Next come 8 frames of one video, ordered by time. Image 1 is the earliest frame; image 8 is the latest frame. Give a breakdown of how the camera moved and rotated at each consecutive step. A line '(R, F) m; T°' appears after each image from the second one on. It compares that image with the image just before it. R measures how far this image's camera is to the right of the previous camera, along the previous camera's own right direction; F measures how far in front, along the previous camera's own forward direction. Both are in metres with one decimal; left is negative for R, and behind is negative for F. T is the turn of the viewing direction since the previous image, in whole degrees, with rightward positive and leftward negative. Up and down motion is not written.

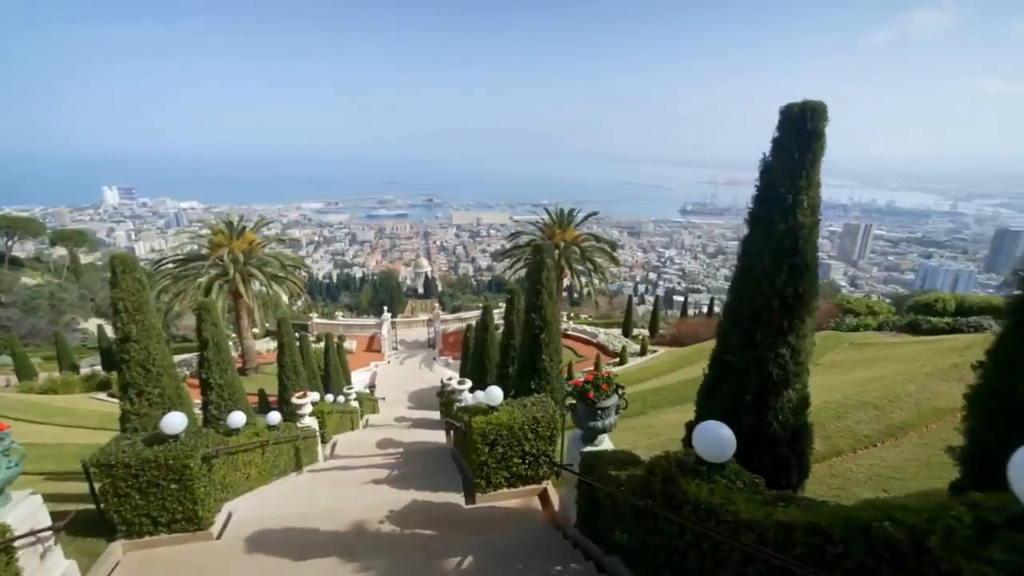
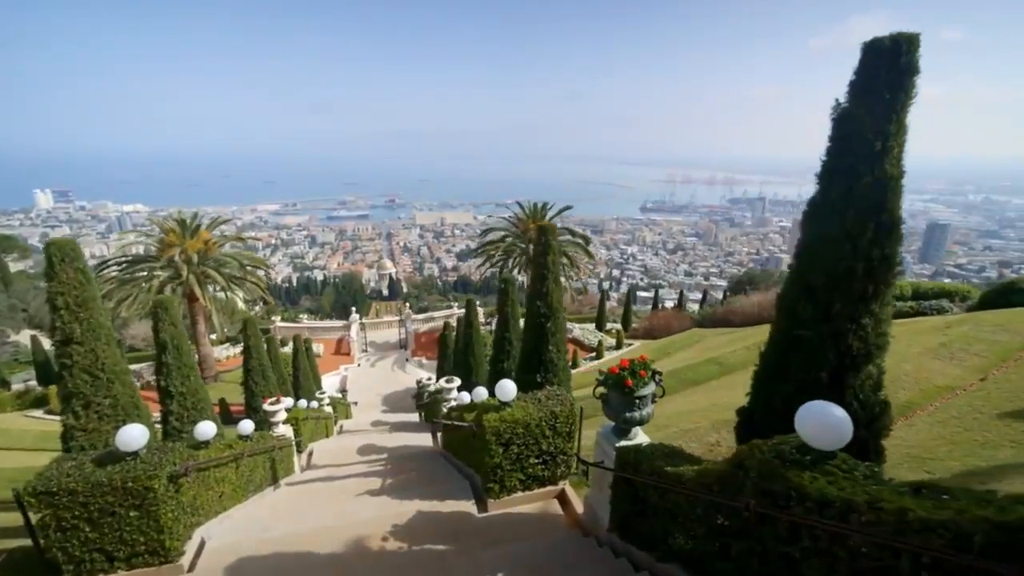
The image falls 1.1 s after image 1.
(-0.5, +0.6) m; +4°
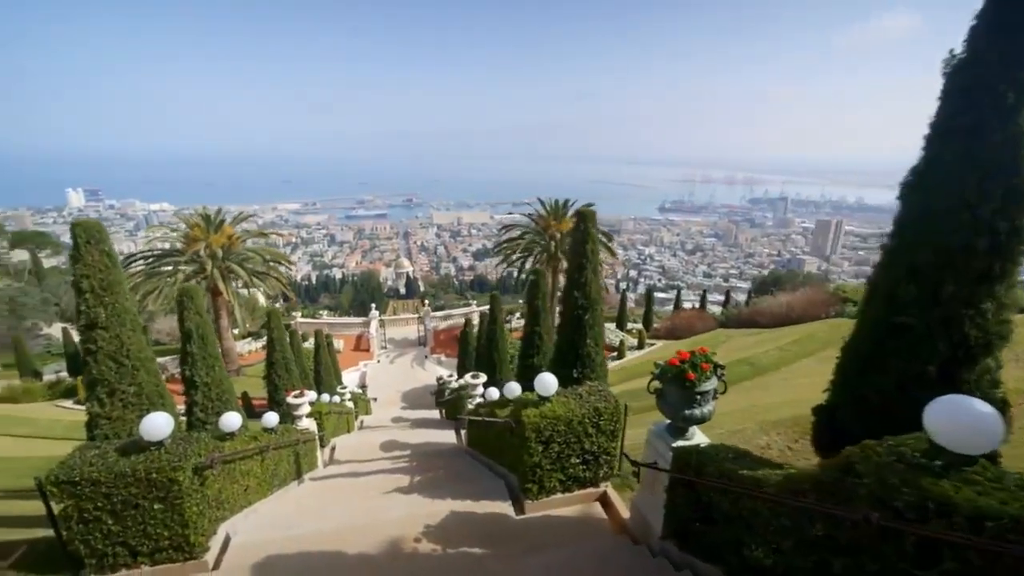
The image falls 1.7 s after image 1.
(-0.3, +0.3) m; -2°
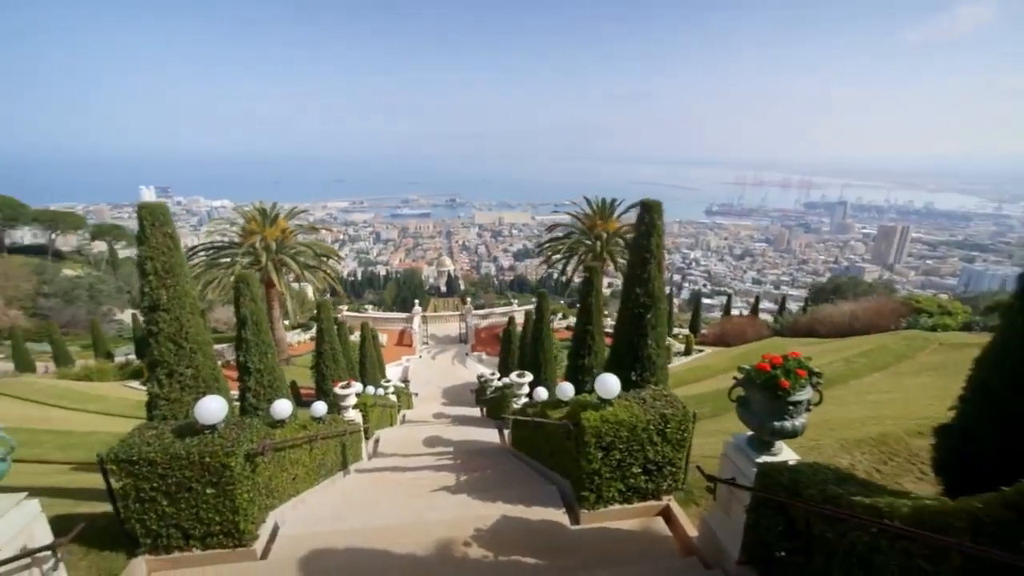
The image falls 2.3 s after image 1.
(-0.2, +0.3) m; -5°
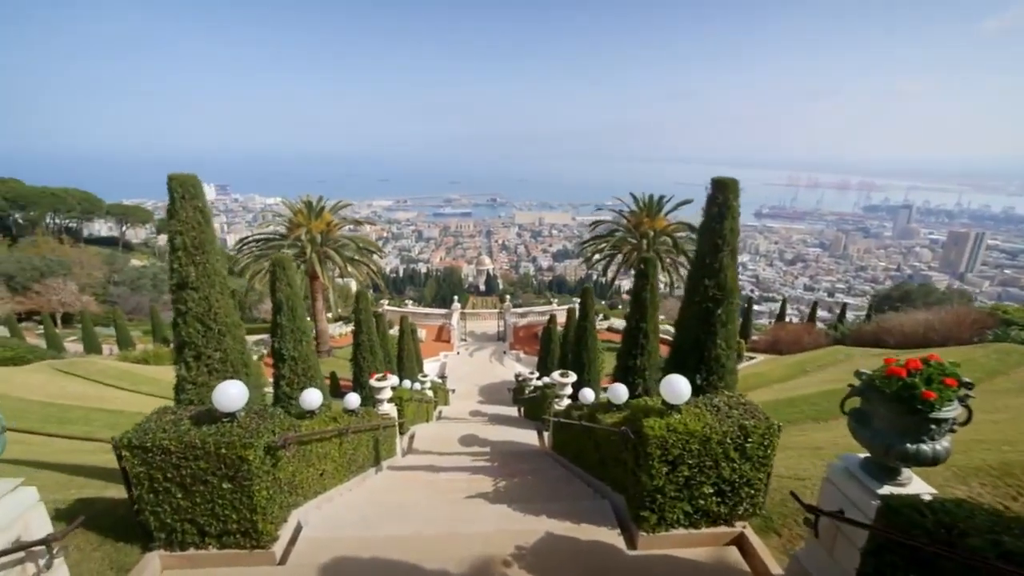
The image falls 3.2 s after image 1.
(-0.1, +0.6) m; -5°
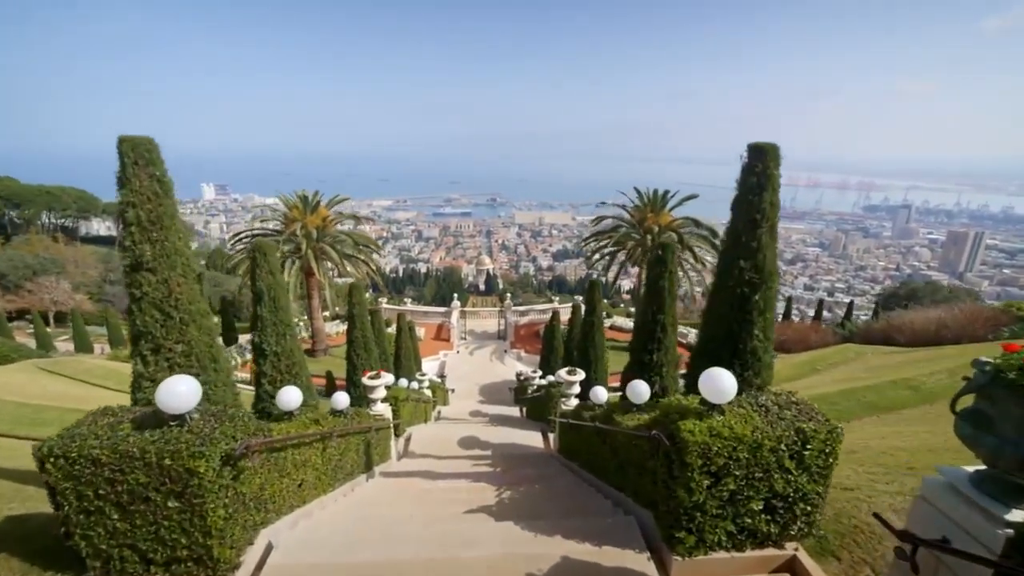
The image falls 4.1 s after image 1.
(-0.1, +0.6) m; 0°
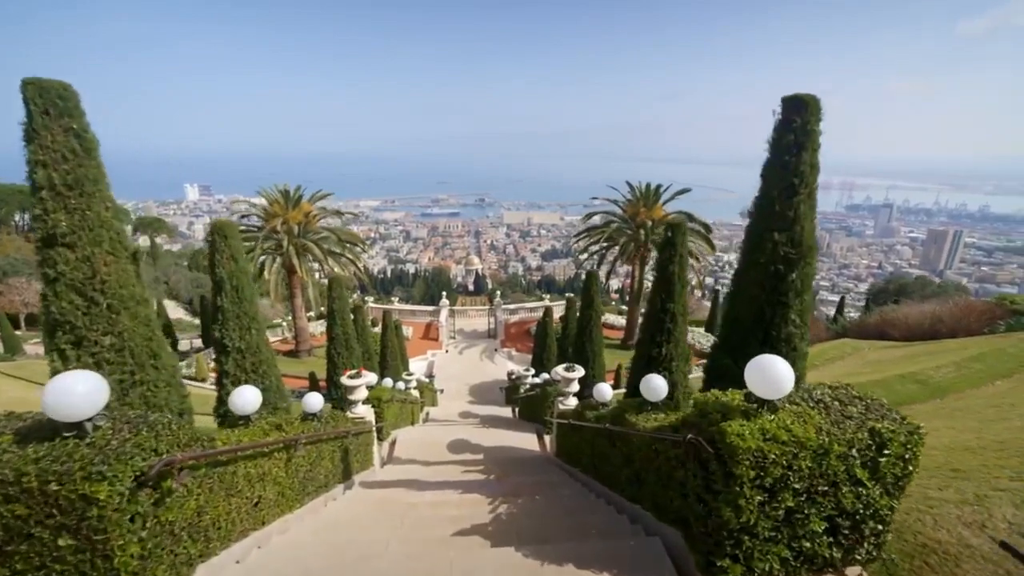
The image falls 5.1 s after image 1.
(-0.1, +0.7) m; +1°
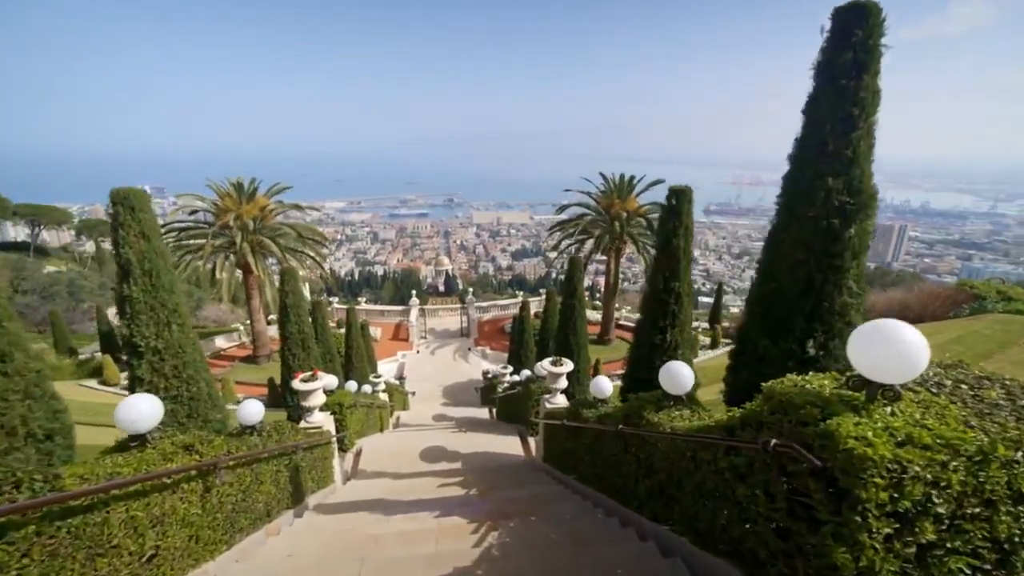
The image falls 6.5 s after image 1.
(-0.1, +0.9) m; +4°
